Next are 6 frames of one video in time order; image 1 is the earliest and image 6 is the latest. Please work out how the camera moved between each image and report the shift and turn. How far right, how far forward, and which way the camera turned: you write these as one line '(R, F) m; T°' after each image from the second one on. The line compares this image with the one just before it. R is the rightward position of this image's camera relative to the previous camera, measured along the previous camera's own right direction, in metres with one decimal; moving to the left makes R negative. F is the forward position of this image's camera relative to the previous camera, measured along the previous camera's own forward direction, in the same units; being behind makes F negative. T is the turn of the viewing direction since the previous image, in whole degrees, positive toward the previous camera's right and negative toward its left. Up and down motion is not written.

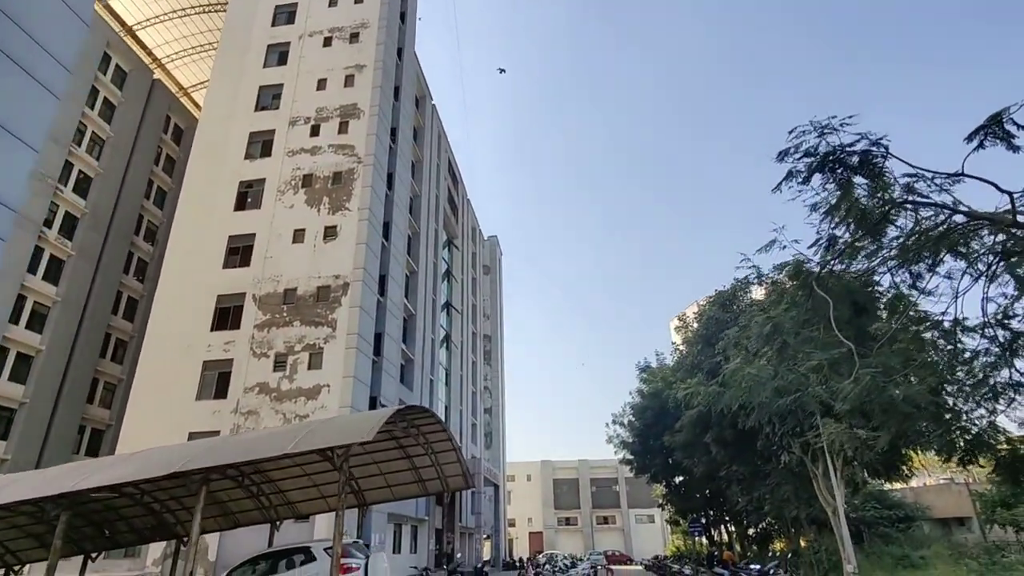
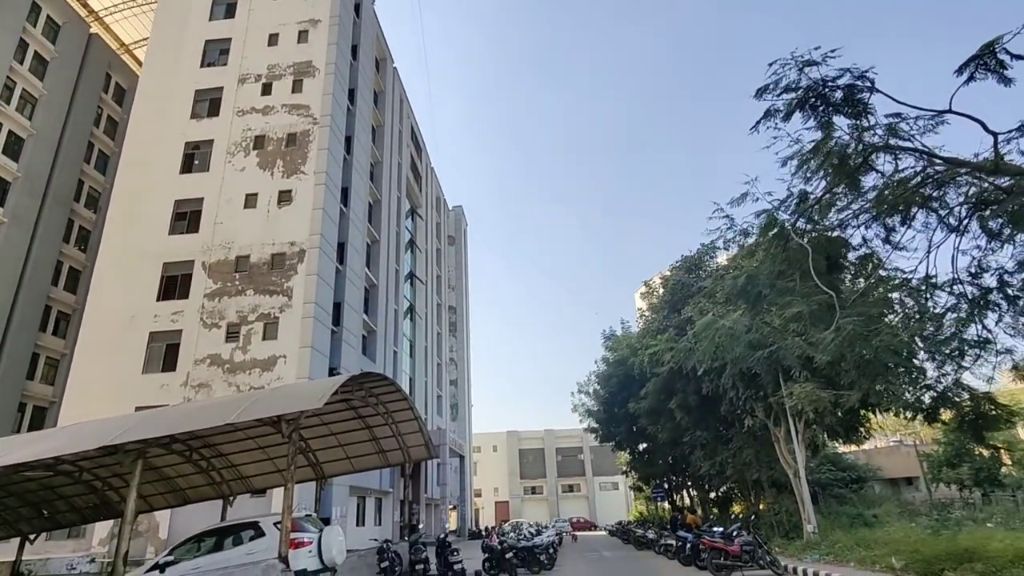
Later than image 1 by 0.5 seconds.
(+0.1, +0.6) m; +3°
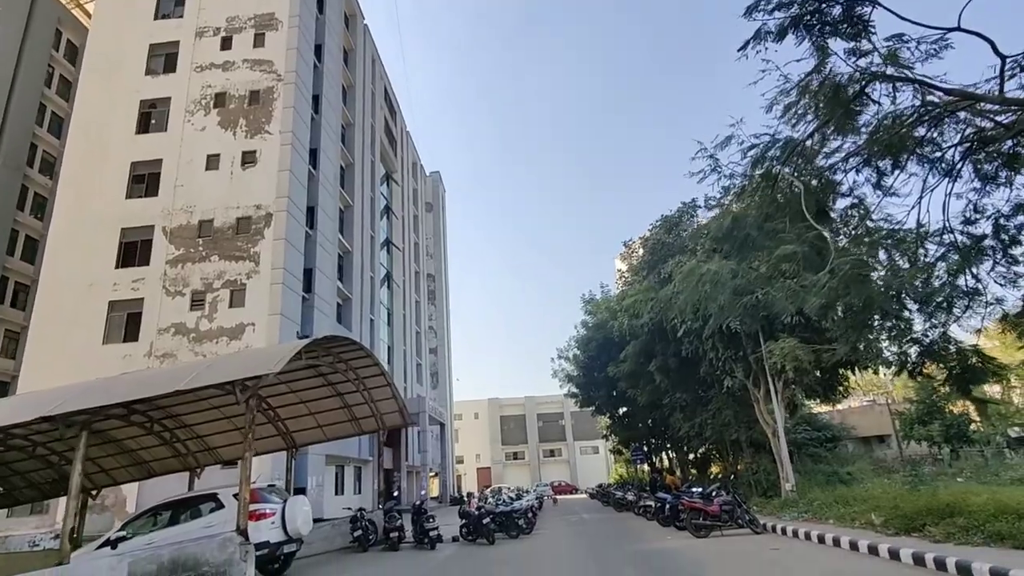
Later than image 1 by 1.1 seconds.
(+0.2, +0.6) m; +2°
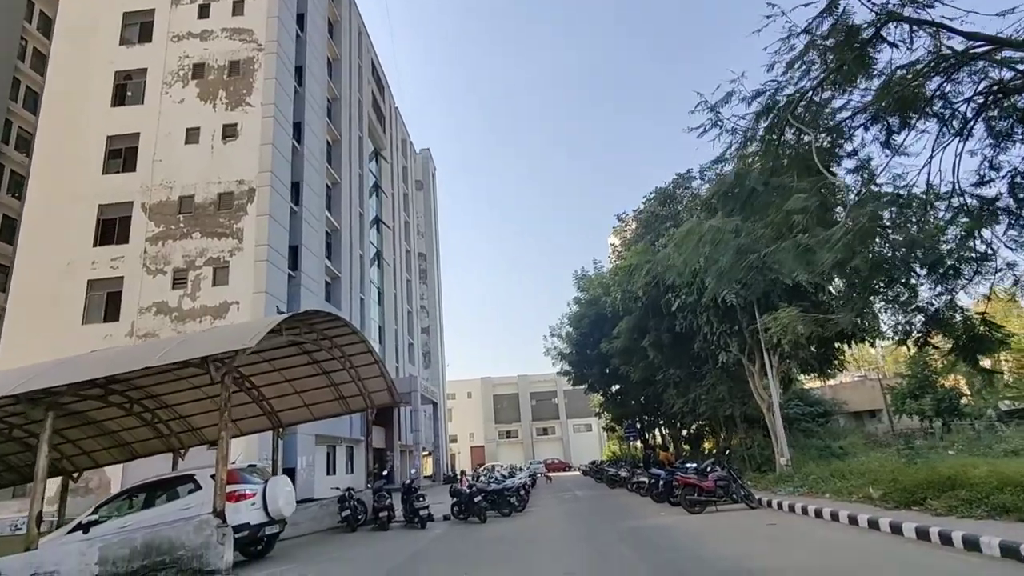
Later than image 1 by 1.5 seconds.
(+0.1, +0.5) m; +1°
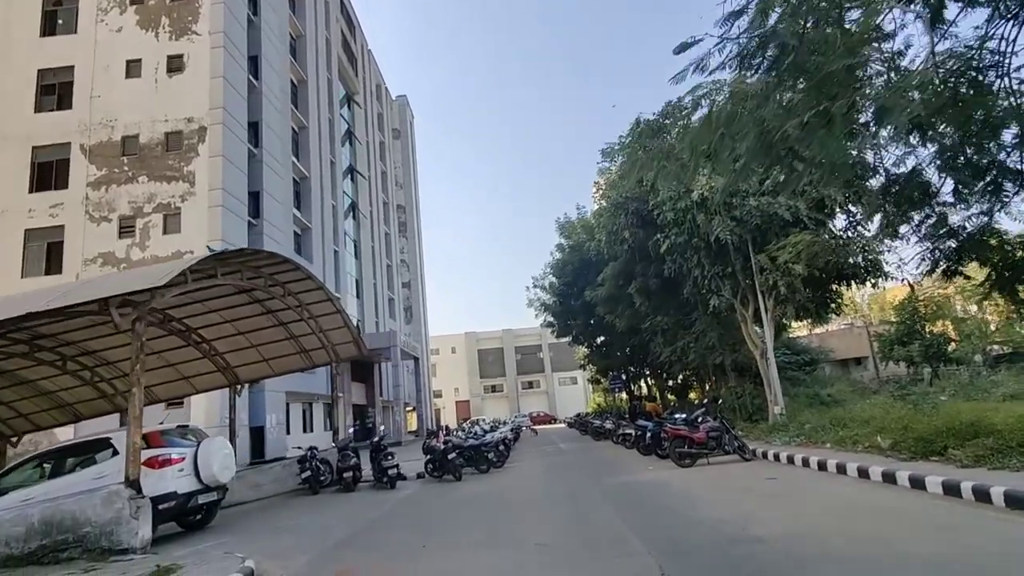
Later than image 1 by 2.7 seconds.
(+0.3, +1.4) m; +1°
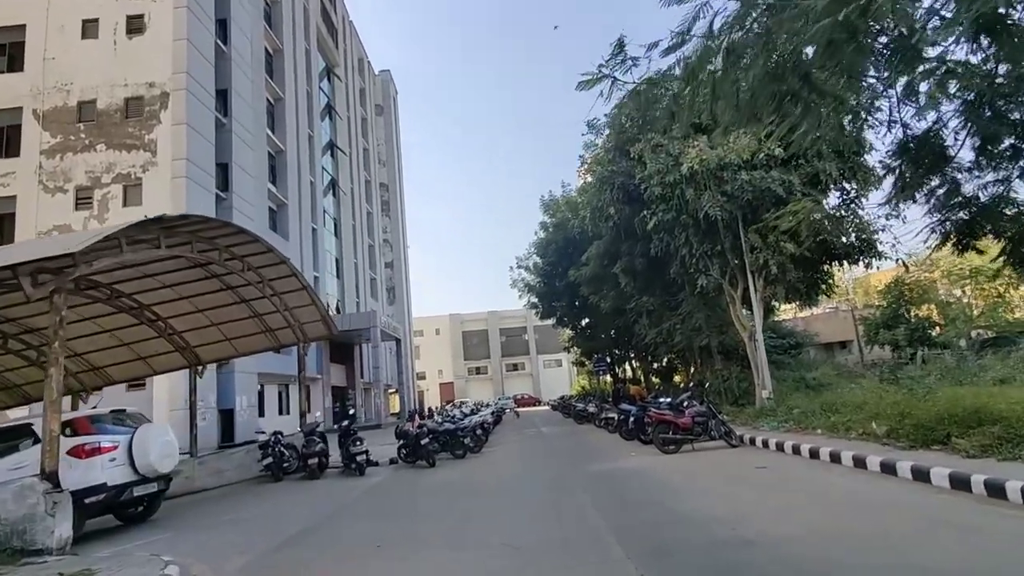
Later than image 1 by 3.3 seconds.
(+0.2, +0.8) m; +1°
